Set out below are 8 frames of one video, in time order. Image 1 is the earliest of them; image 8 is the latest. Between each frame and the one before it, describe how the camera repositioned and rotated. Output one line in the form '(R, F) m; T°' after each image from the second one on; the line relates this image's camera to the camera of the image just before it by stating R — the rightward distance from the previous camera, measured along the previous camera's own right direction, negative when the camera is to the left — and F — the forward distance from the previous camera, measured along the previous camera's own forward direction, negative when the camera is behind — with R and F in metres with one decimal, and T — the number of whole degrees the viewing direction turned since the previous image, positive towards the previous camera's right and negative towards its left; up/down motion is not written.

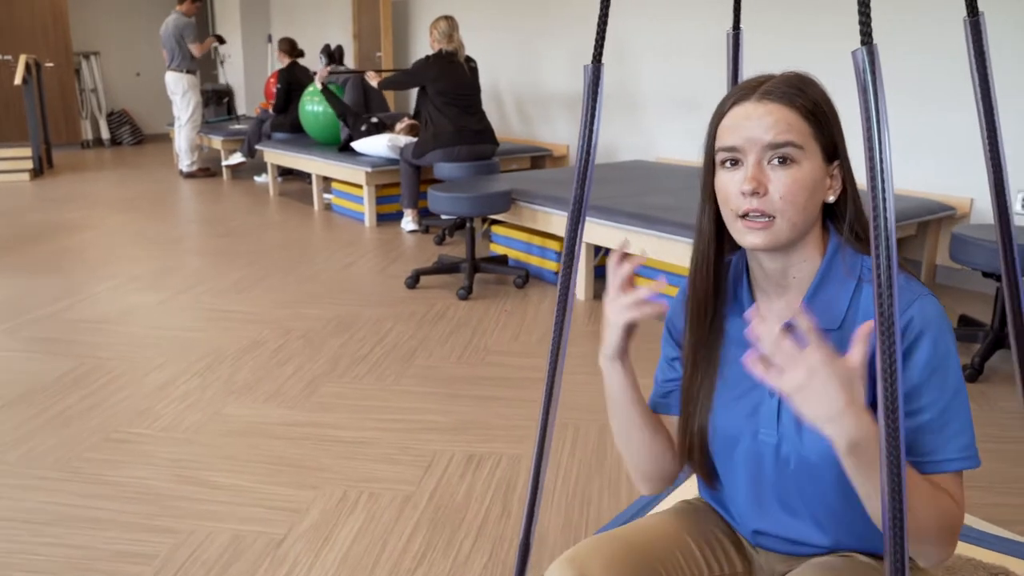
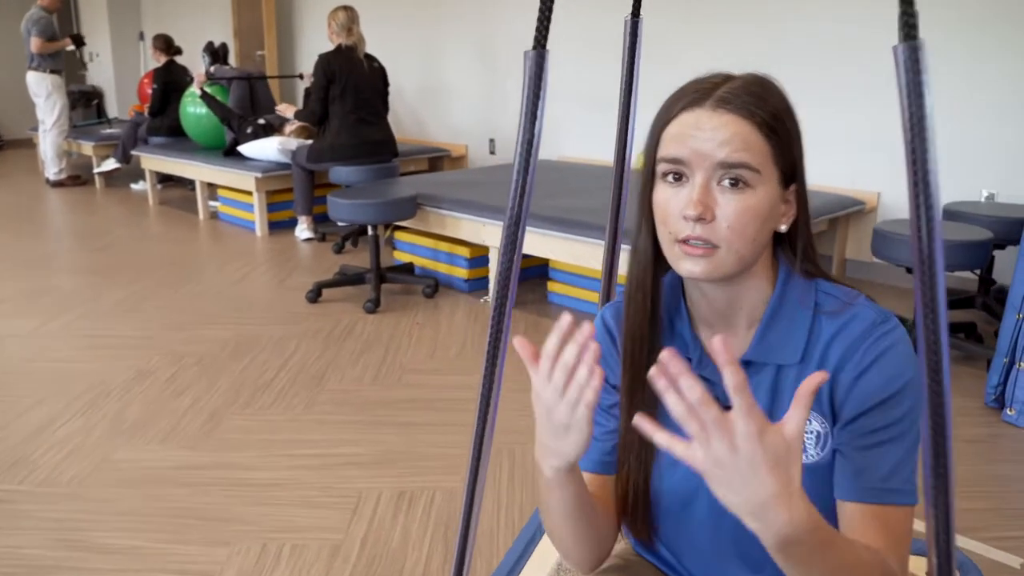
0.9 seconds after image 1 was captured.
(-0.1, +0.2) m; +7°
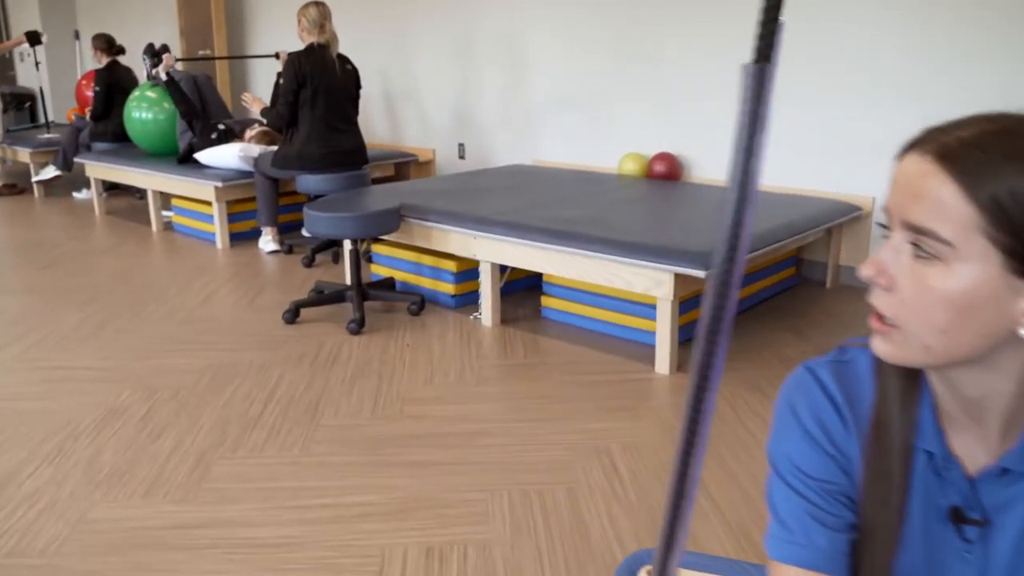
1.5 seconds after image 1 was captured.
(-0.2, +0.2) m; +4°
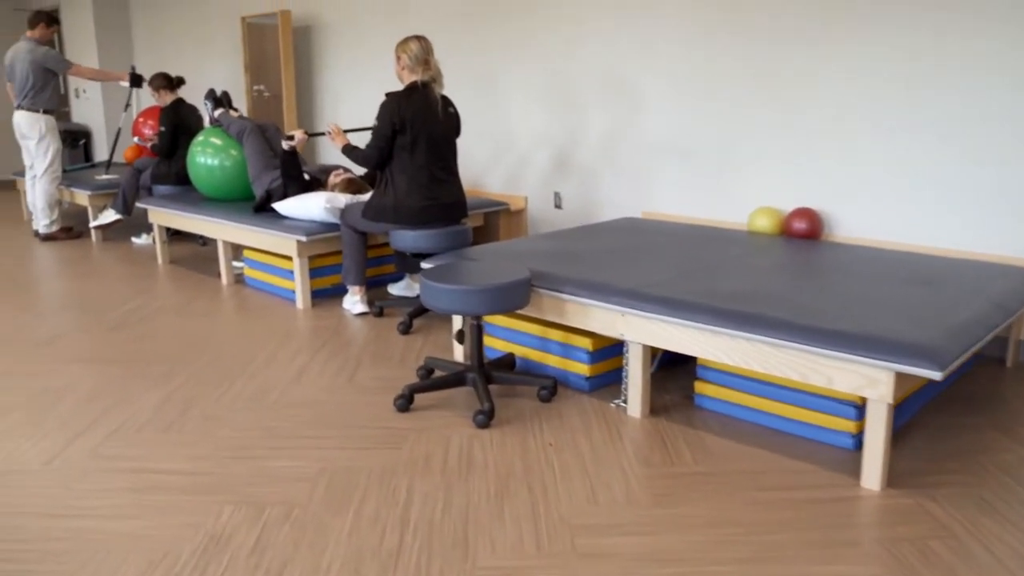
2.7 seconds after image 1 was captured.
(-0.4, +0.5) m; -2°
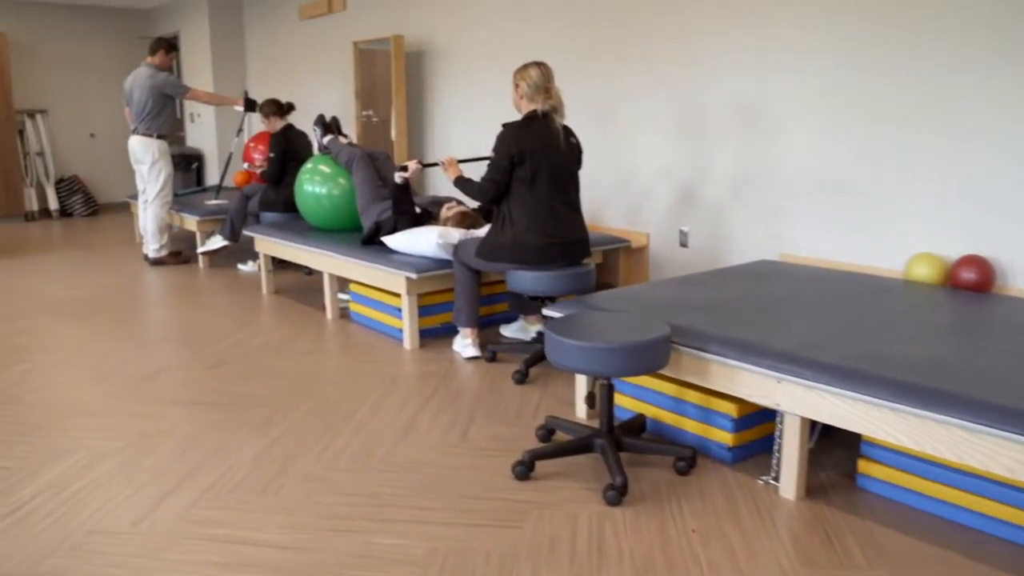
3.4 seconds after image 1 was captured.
(-0.1, +0.3) m; -6°
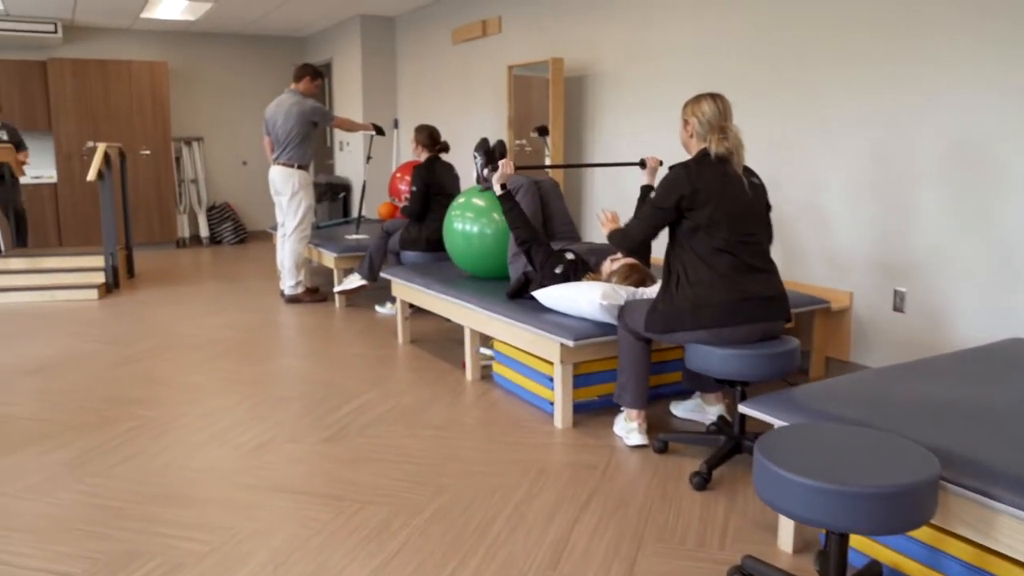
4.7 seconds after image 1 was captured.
(-0.1, +0.7) m; -9°
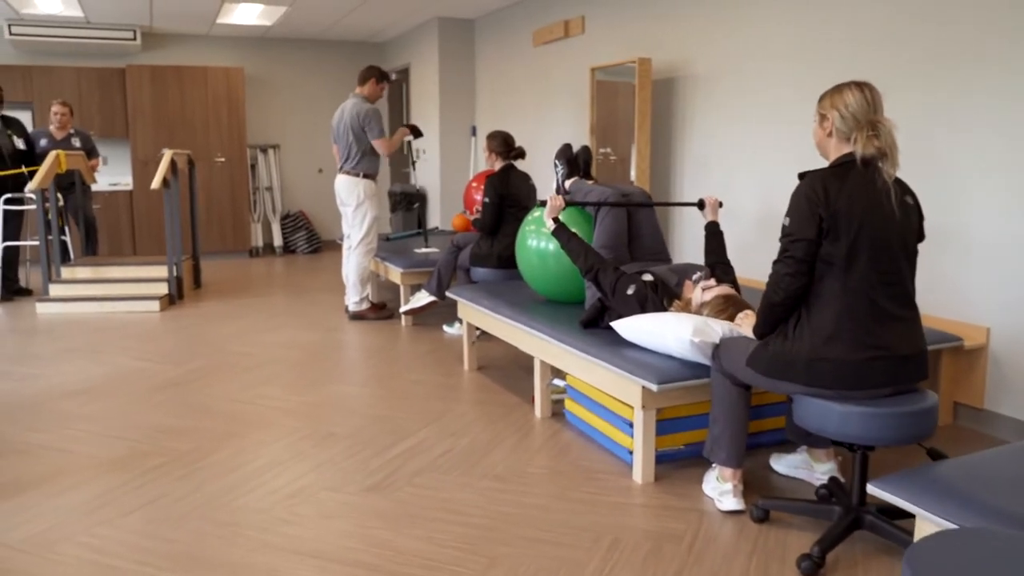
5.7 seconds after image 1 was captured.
(0.0, +0.5) m; -5°
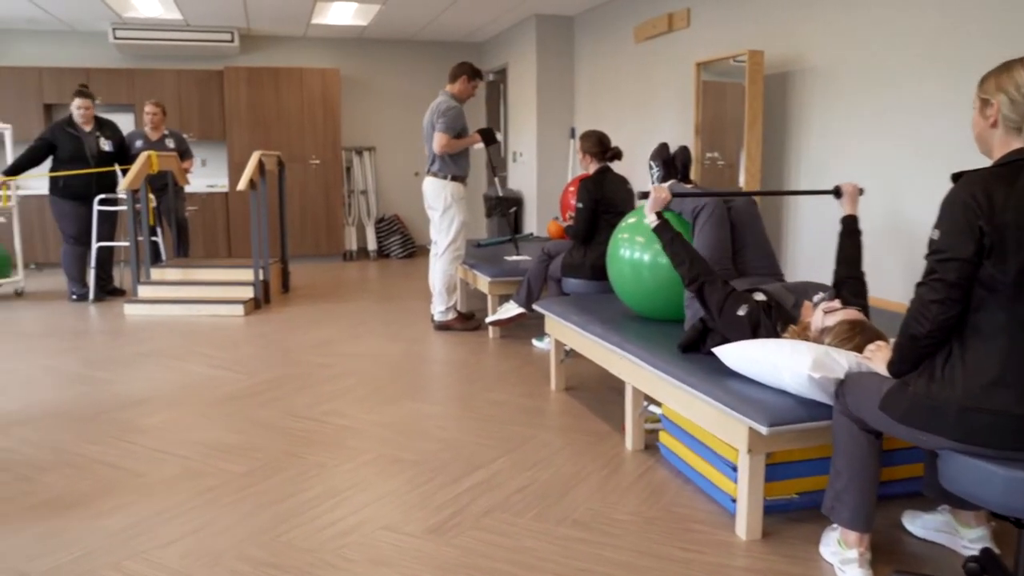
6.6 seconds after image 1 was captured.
(0.0, +0.4) m; -6°
